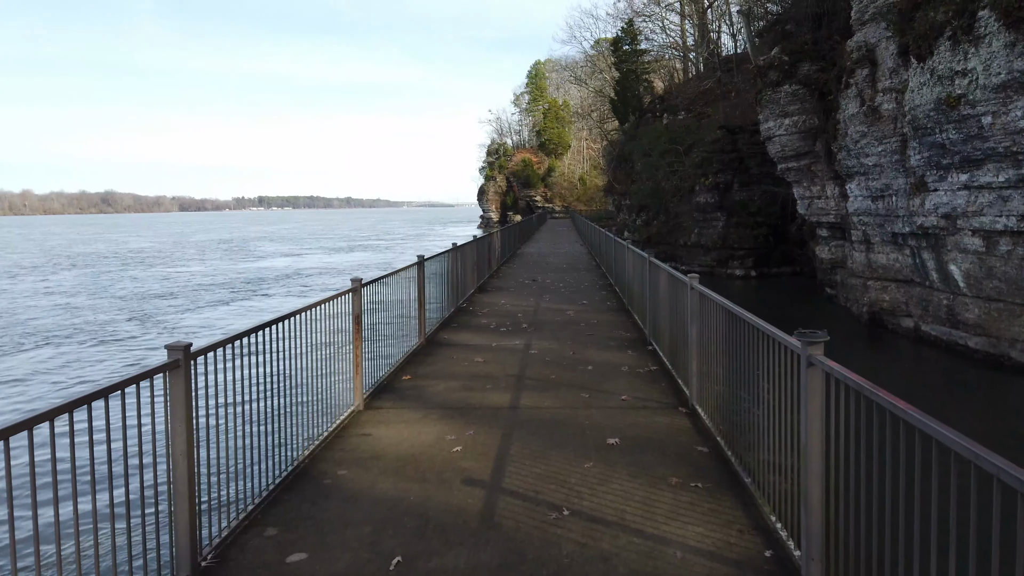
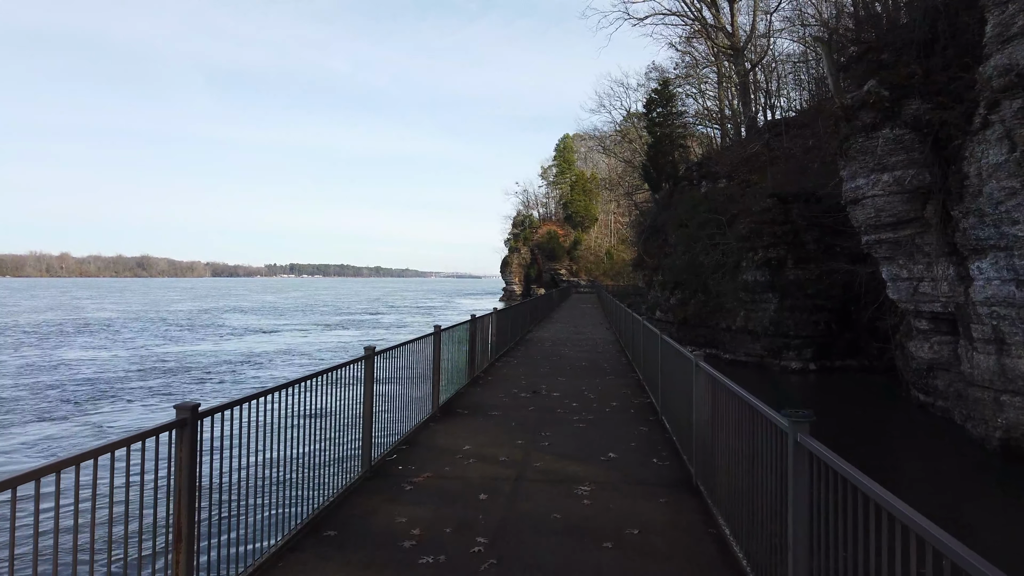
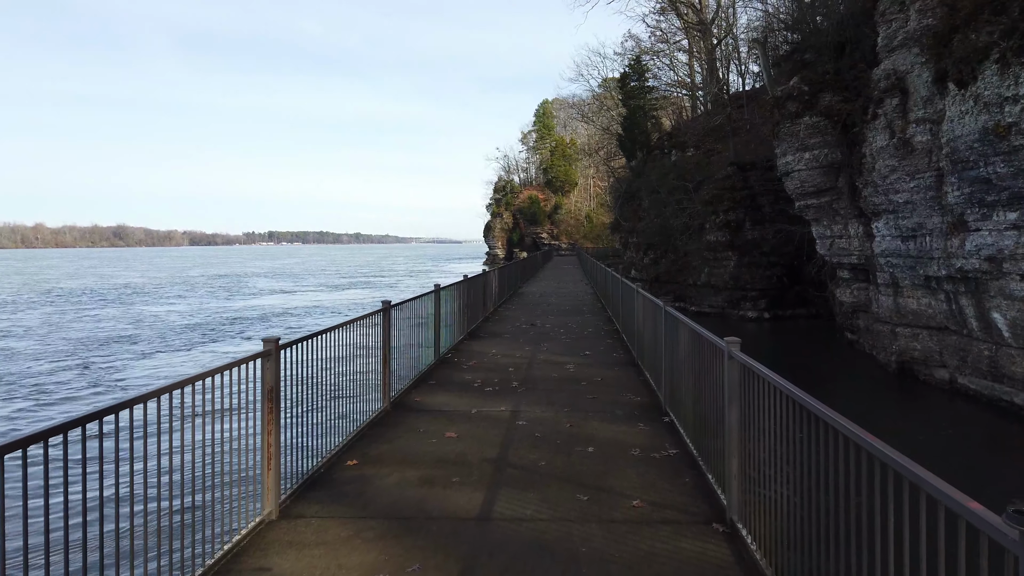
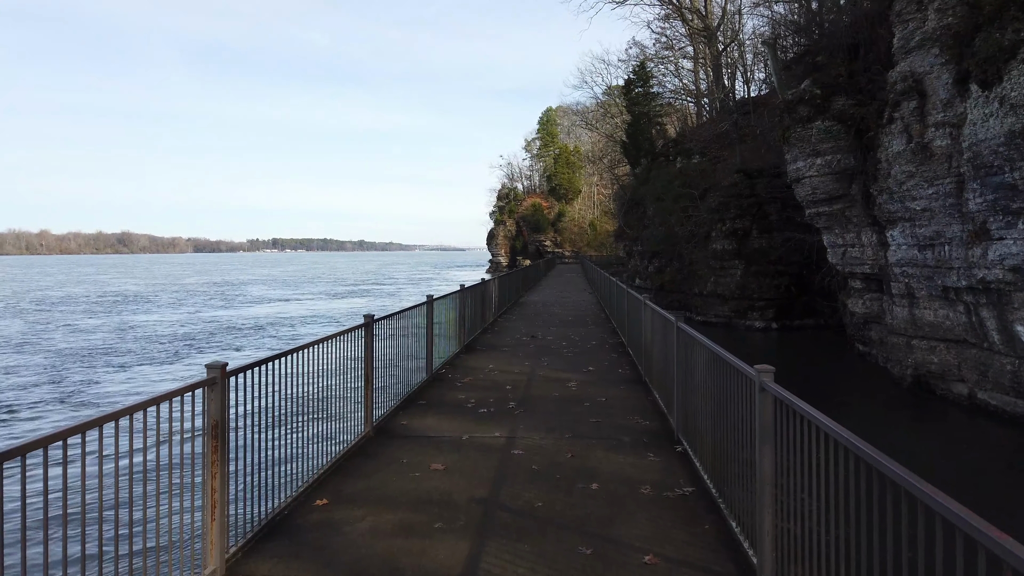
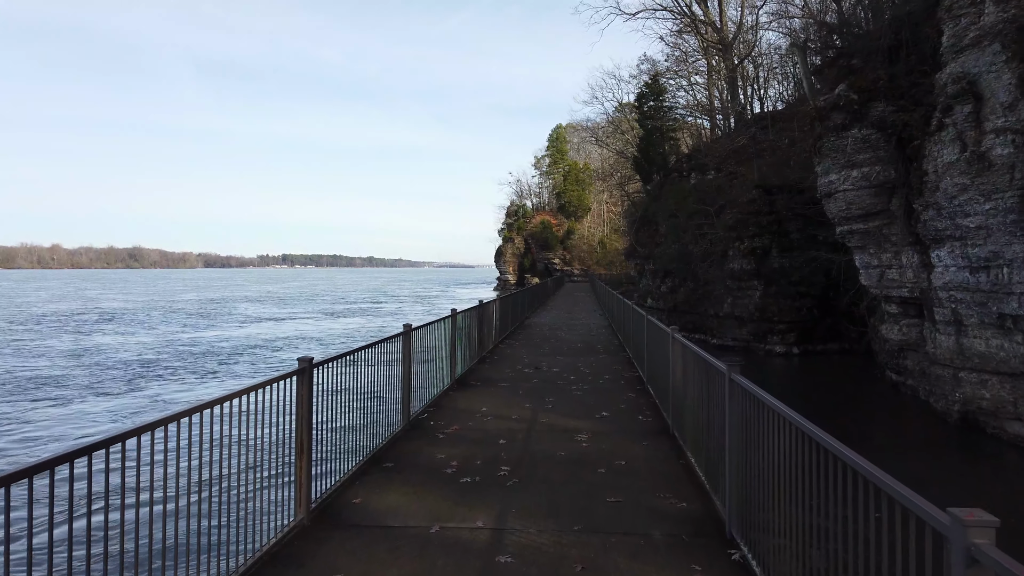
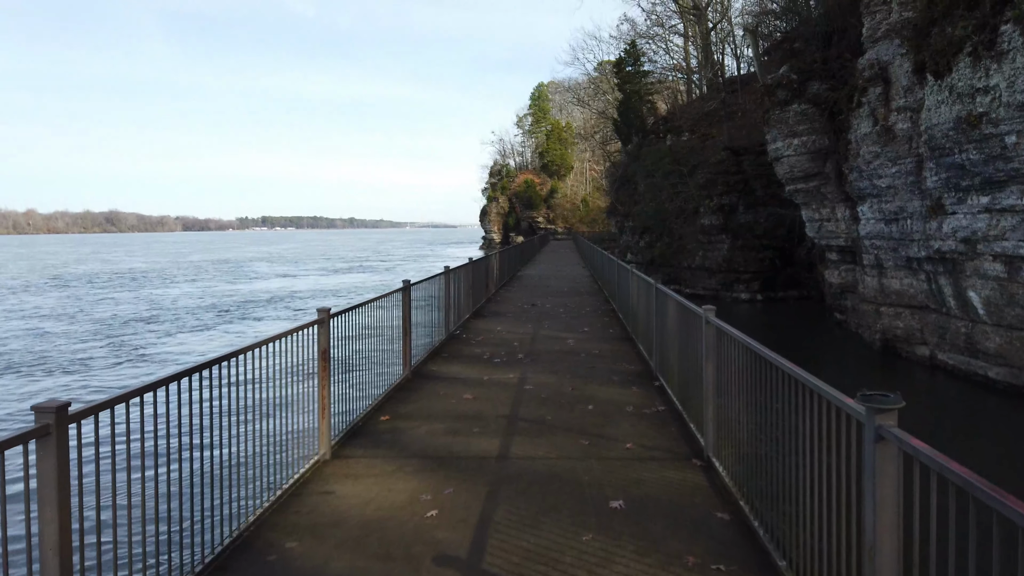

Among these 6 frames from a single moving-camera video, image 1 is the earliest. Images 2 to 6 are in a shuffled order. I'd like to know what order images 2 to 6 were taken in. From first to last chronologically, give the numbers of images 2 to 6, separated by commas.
6, 3, 4, 5, 2
